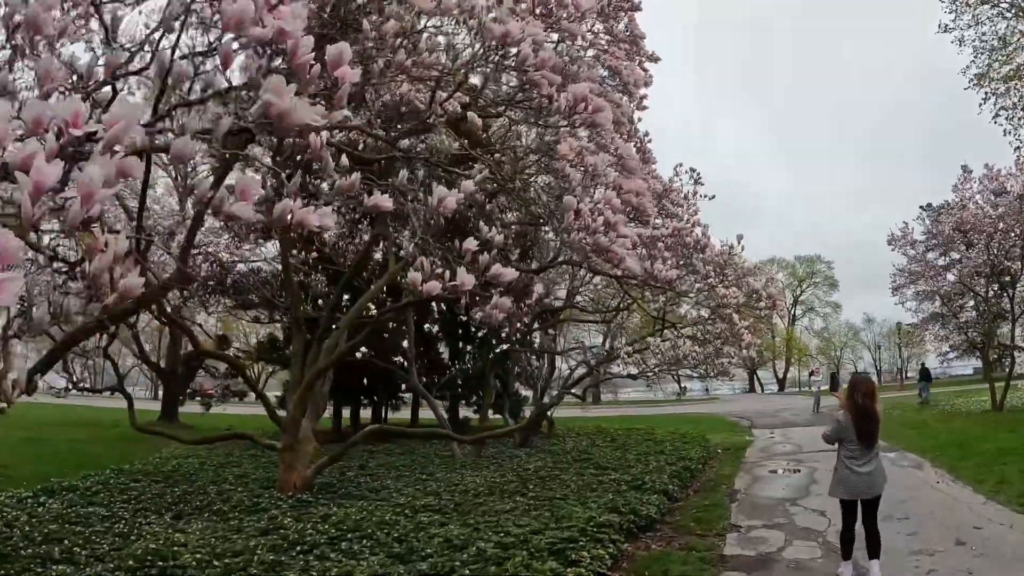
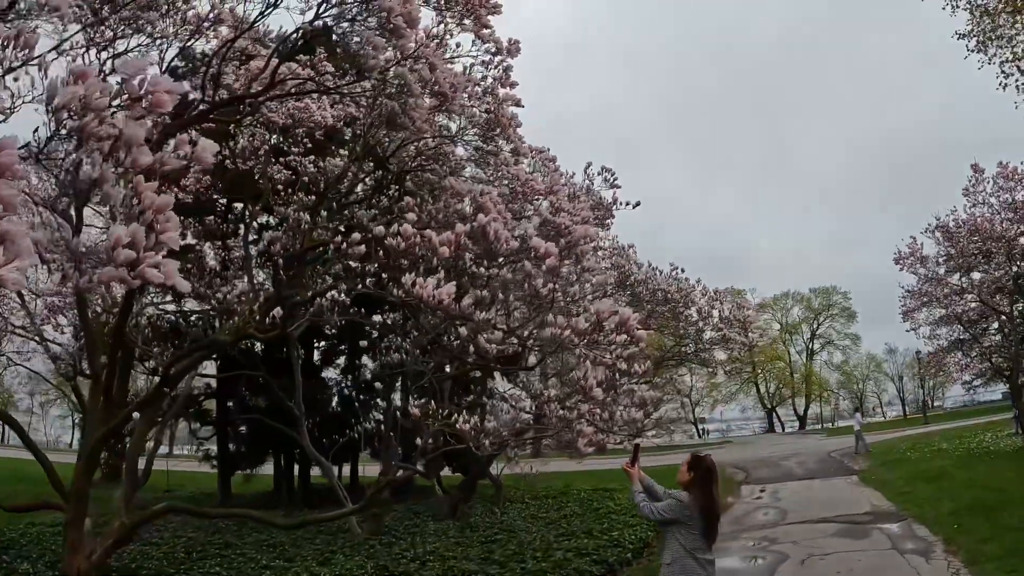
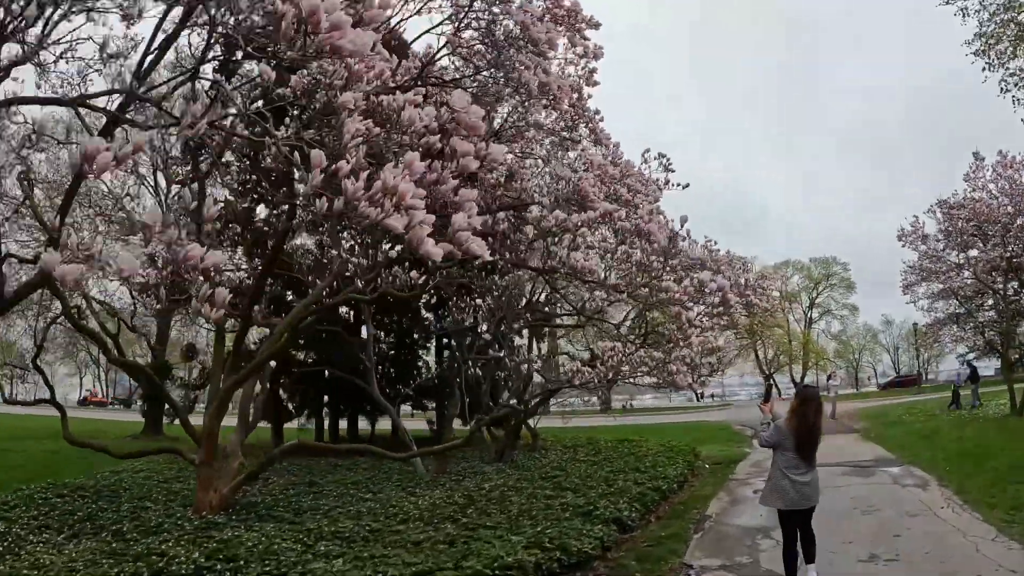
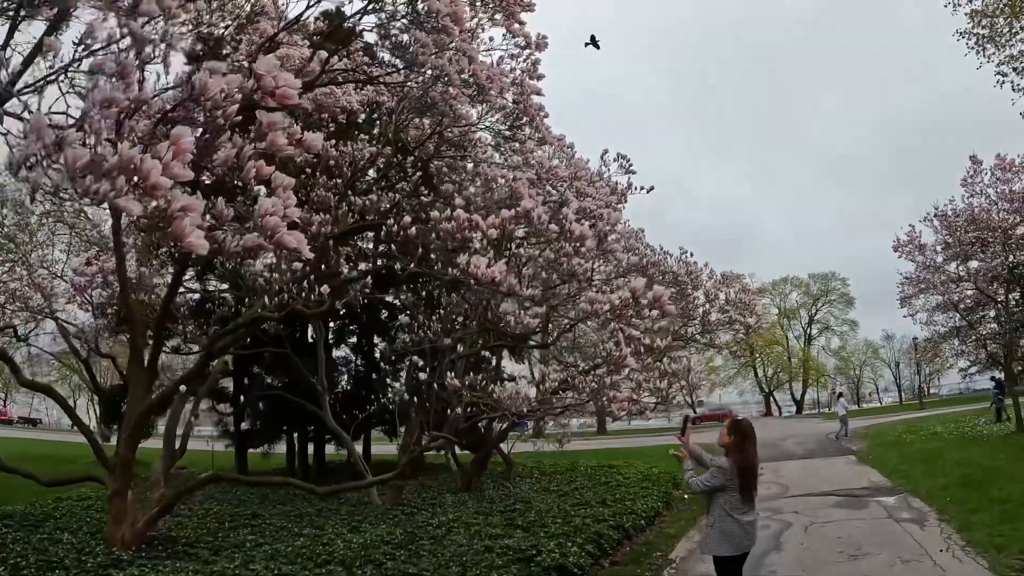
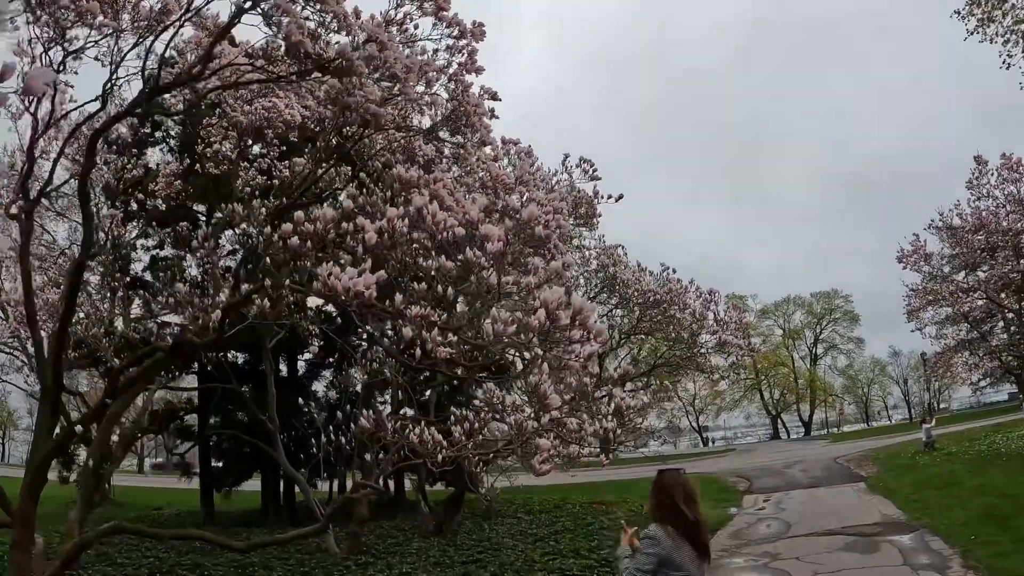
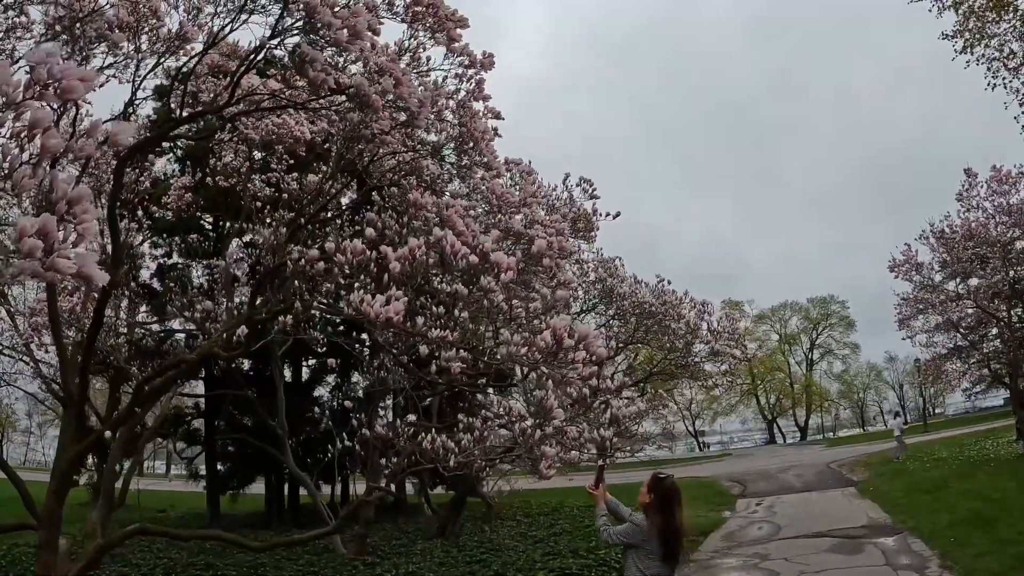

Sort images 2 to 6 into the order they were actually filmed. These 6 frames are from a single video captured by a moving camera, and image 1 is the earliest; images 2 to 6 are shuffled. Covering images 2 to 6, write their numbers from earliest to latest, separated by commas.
3, 4, 2, 6, 5
